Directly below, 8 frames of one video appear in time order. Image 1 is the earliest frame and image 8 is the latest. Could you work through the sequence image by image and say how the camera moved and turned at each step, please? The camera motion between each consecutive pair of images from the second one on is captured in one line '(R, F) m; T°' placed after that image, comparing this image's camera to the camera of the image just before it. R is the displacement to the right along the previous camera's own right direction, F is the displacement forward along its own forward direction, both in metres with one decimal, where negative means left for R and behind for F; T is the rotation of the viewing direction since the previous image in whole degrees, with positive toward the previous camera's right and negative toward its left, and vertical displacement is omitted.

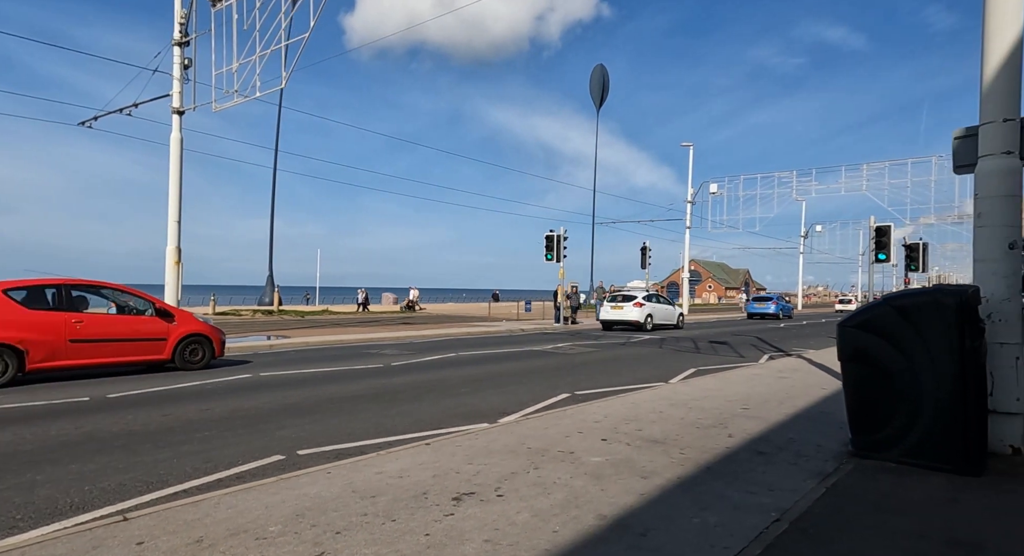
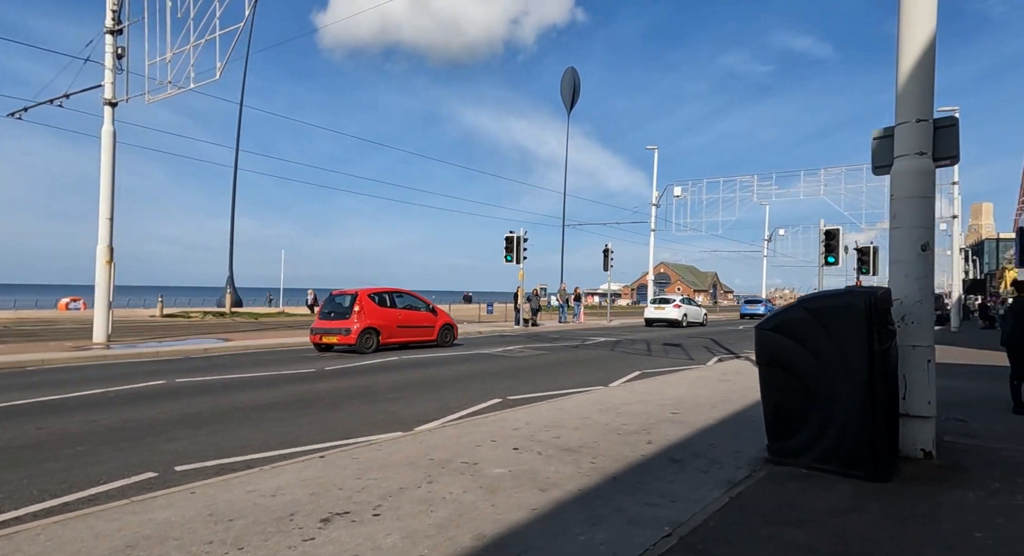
(+0.6, +0.2) m; +3°
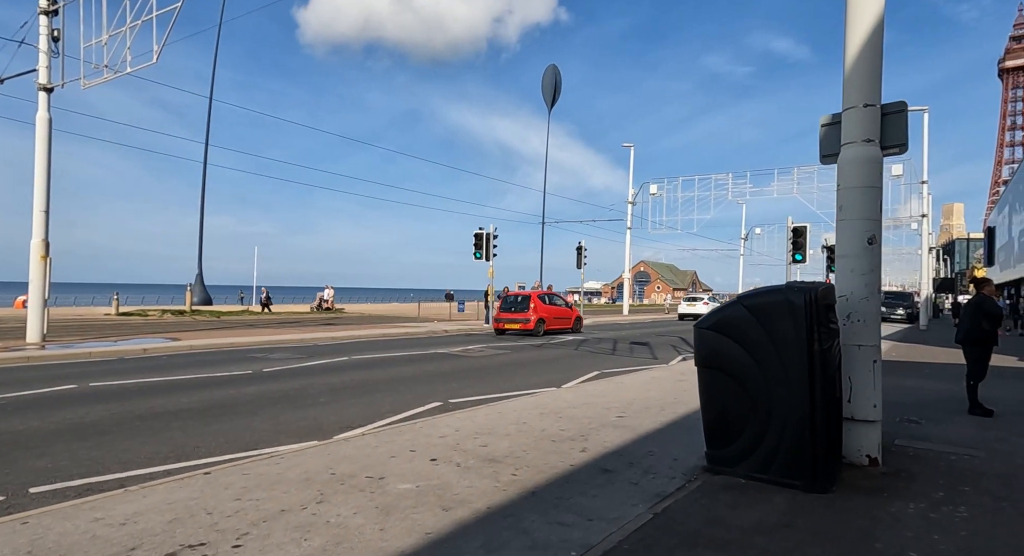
(+0.5, +0.4) m; +2°
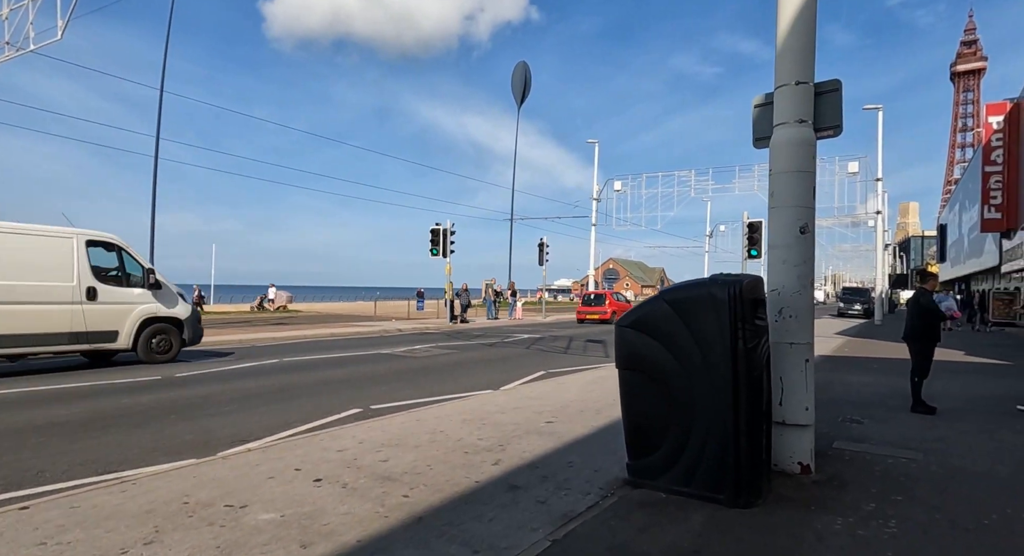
(+0.6, +0.5) m; +3°
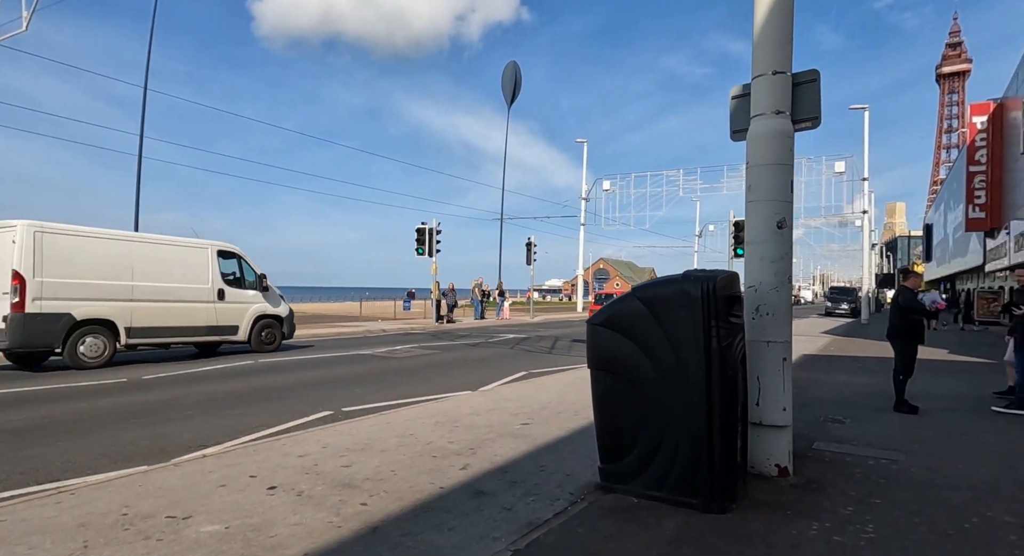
(+0.2, +0.2) m; +1°
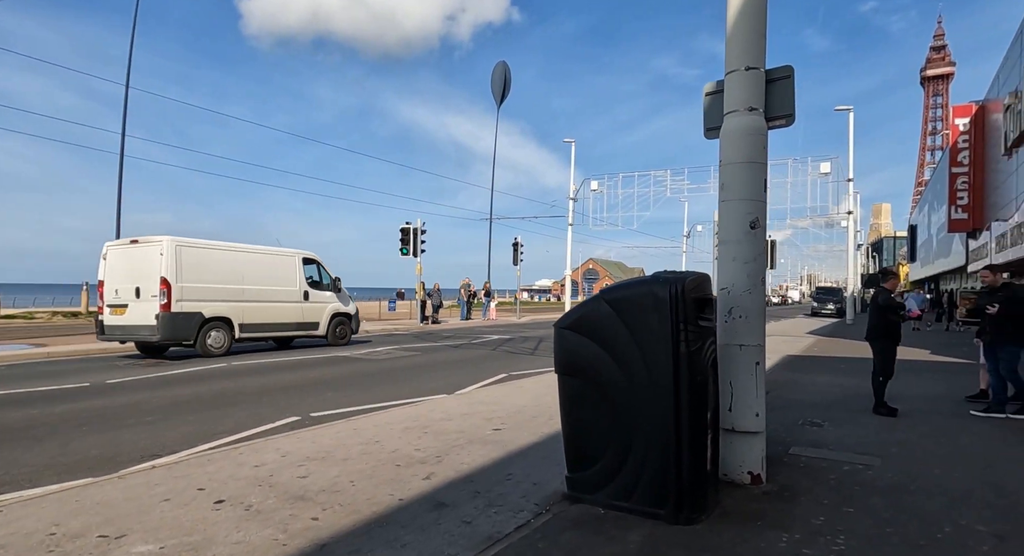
(+0.2, +0.2) m; +1°
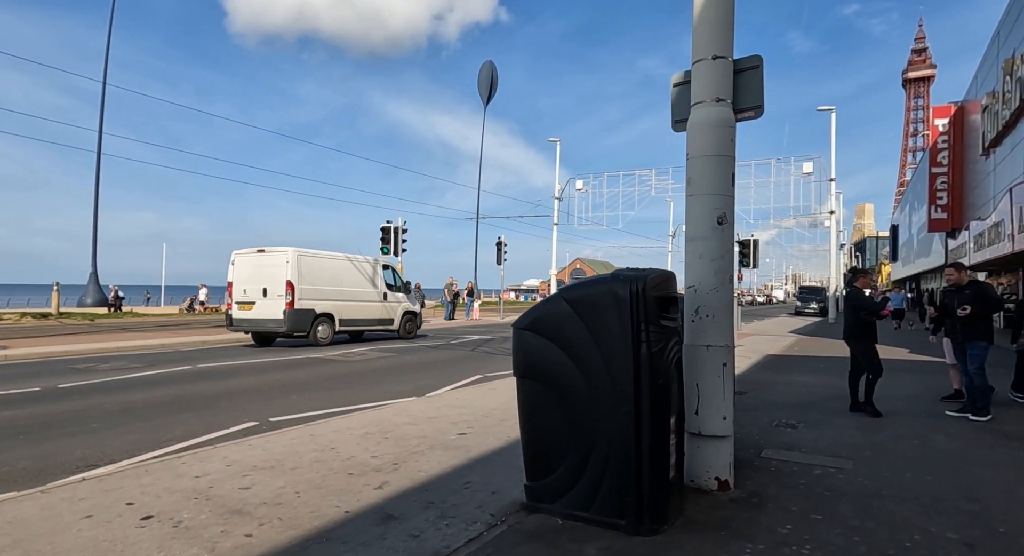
(+0.2, +0.2) m; +1°
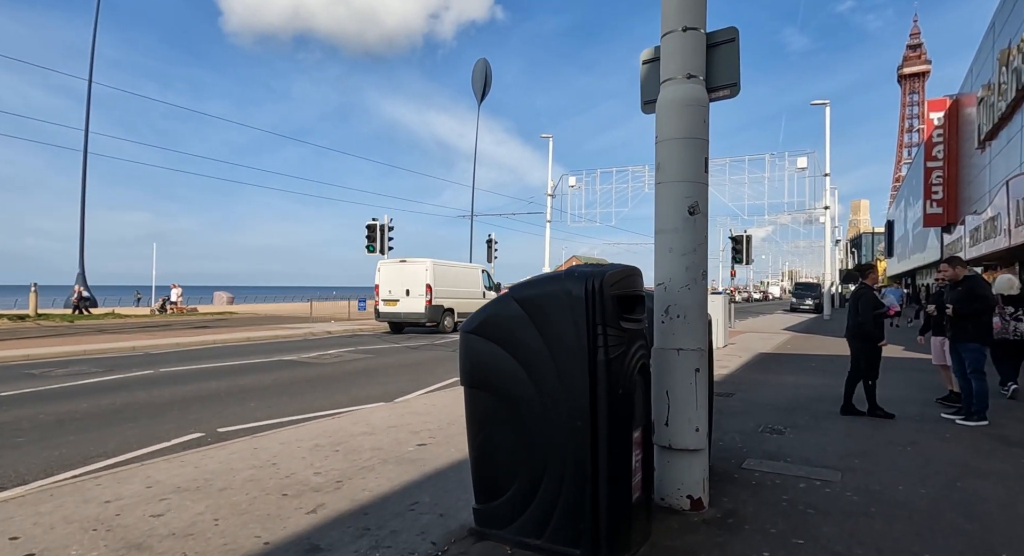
(+0.3, +0.4) m; 0°
